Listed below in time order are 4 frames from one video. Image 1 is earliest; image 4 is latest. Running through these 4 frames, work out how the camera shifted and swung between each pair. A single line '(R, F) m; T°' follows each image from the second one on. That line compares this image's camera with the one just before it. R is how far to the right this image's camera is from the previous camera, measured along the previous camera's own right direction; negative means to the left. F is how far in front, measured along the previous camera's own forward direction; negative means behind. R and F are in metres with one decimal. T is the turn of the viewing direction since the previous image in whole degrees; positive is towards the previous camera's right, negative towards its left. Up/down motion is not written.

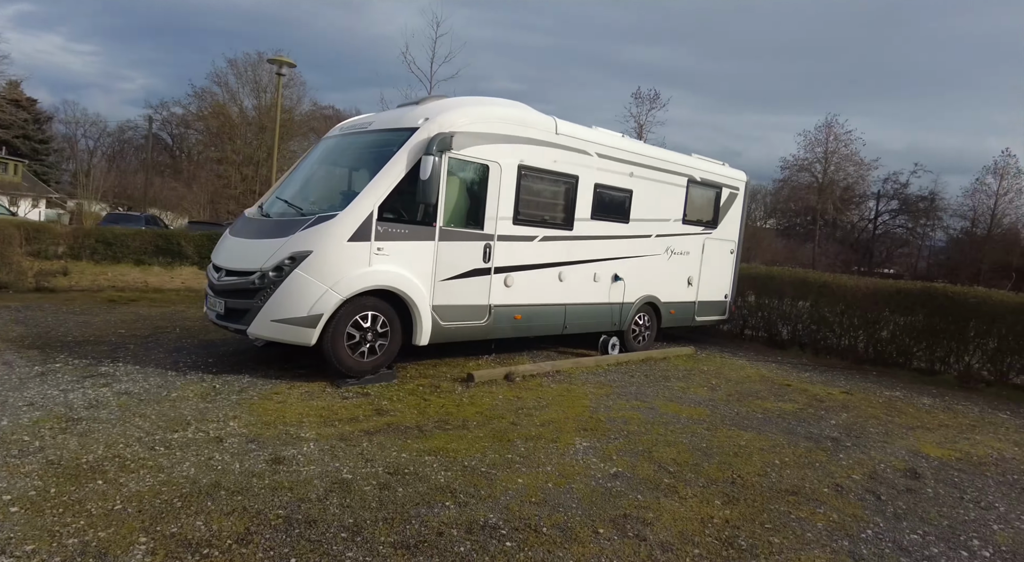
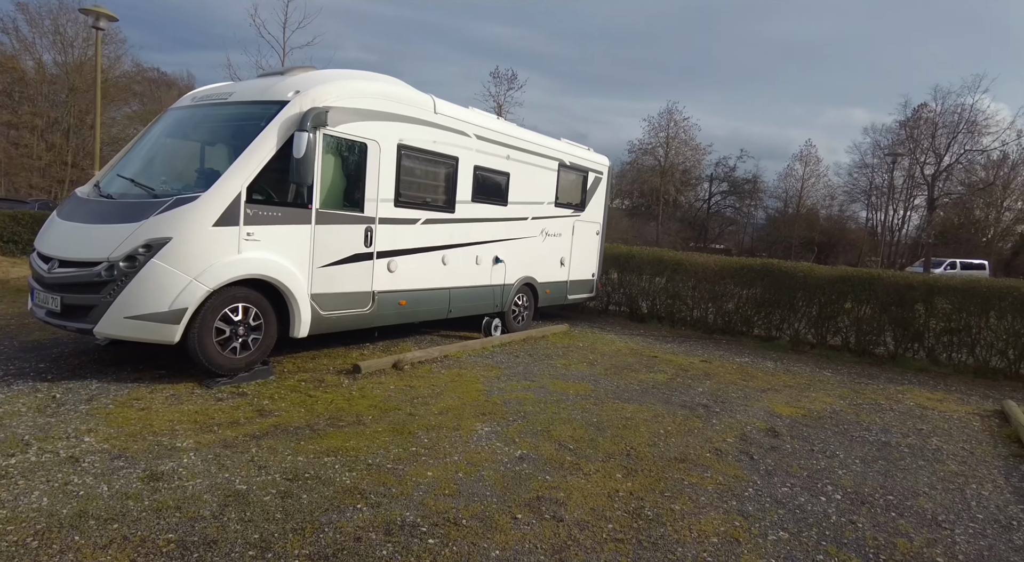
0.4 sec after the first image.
(-0.3, +0.1) m; +13°
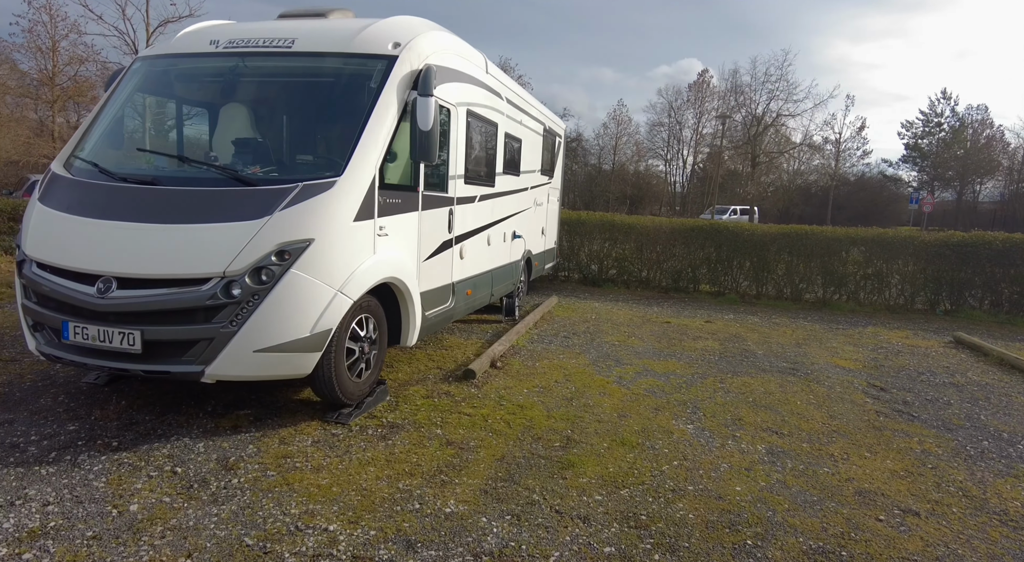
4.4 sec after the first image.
(-2.9, +1.1) m; +19°
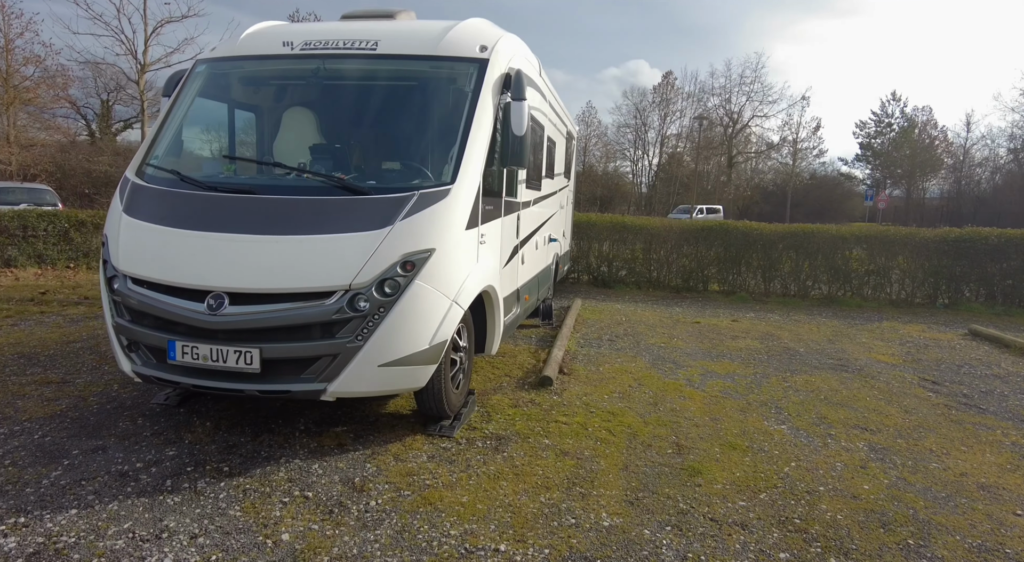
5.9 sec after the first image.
(-1.0, +0.1) m; +4°
